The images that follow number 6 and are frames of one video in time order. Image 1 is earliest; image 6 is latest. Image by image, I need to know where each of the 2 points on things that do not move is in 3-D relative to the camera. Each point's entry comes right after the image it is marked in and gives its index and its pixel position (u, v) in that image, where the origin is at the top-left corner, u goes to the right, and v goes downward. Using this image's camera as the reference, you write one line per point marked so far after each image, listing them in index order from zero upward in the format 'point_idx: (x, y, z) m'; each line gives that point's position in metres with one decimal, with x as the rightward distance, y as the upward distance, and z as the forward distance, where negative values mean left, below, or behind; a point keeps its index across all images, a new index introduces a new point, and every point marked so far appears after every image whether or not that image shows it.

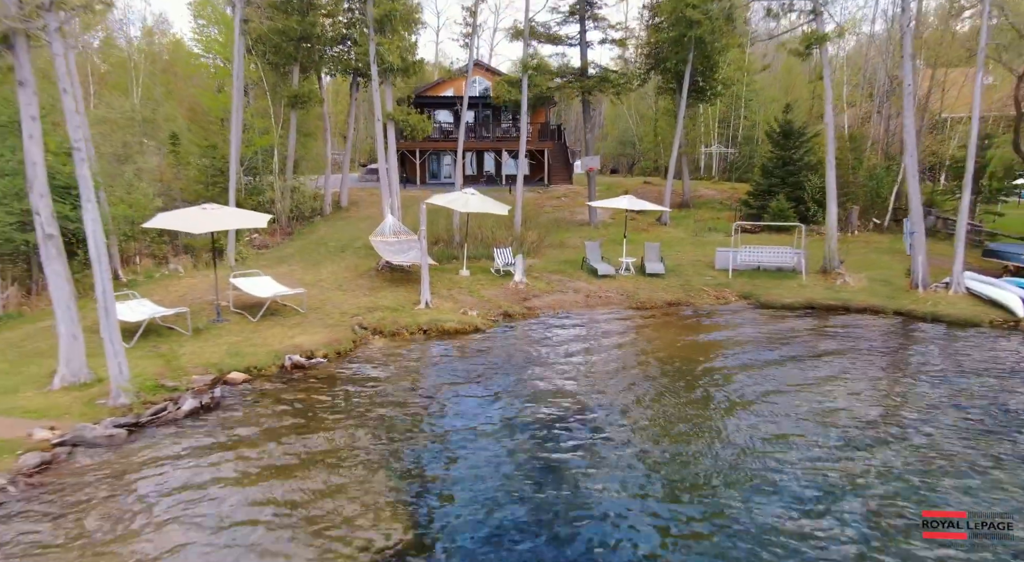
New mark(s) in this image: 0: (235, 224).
0: (-5.6, +1.1, +13.3) m
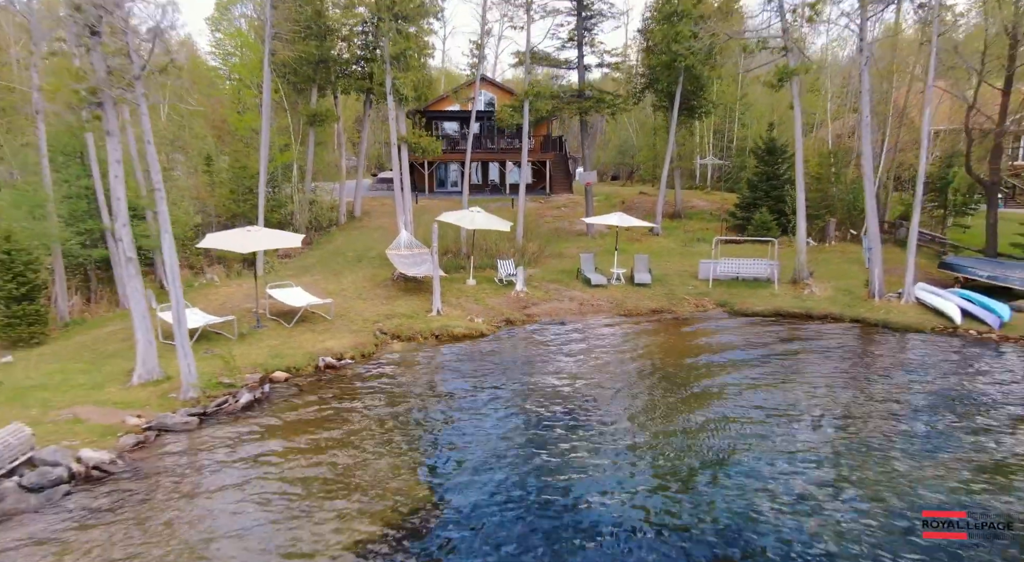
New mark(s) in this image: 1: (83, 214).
0: (-5.6, +0.8, +15.4) m
1: (-10.8, +1.7, +16.8) m
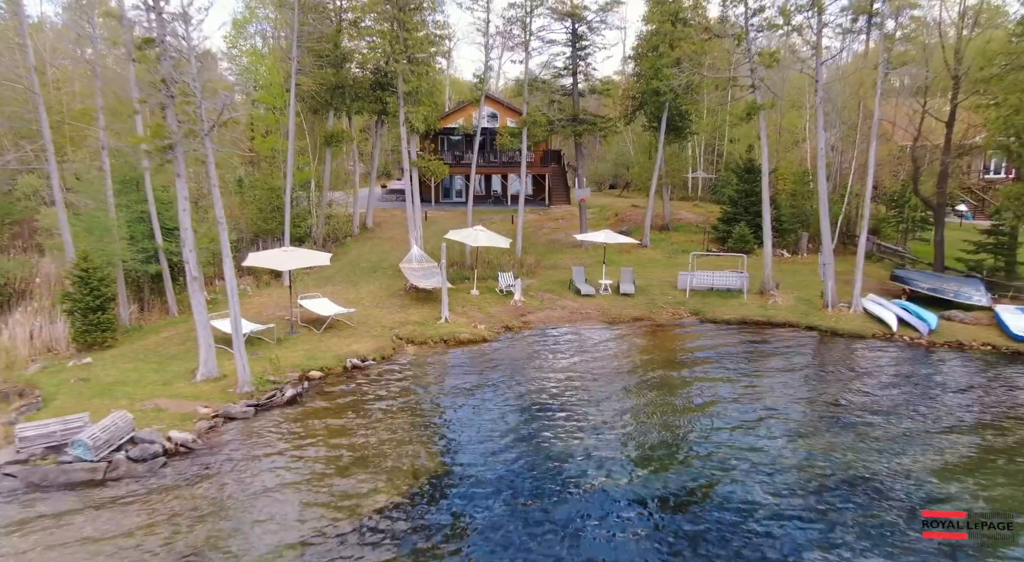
0: (-5.6, +0.5, +18.0) m
1: (-10.8, +1.4, +19.5) m
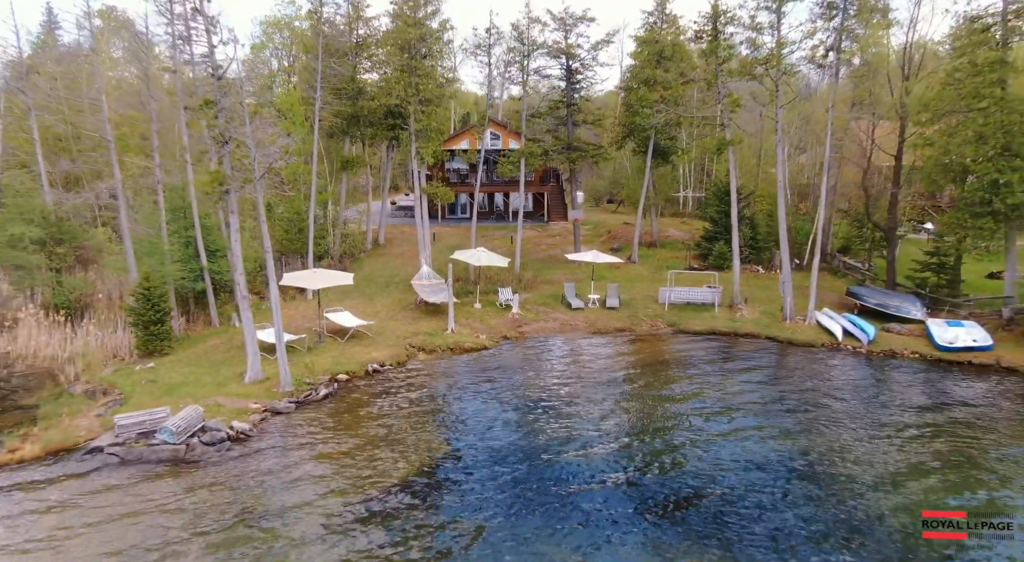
0: (-5.7, 0.0, +21.0) m
1: (-10.9, +0.8, +22.5) m
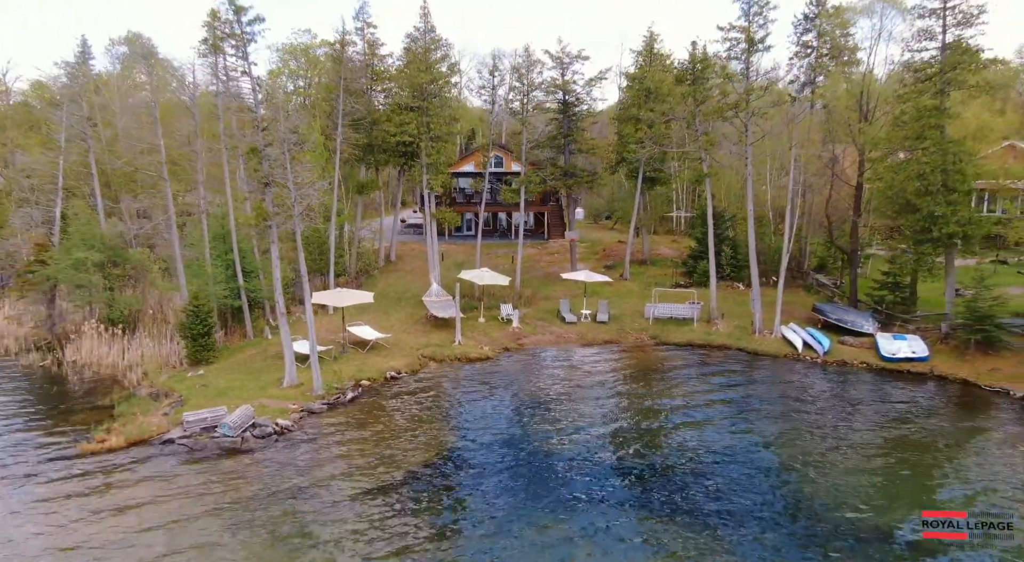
0: (-5.7, -0.7, +24.0) m
1: (-10.9, +0.2, +25.6) m
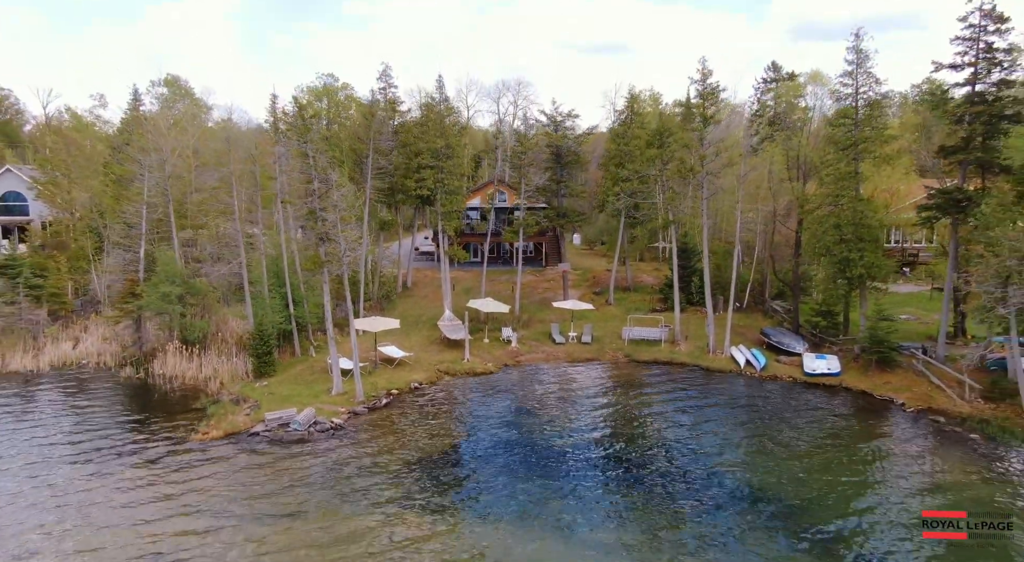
0: (-5.8, -2.0, +30.0) m
1: (-11.0, -1.2, +31.7) m
